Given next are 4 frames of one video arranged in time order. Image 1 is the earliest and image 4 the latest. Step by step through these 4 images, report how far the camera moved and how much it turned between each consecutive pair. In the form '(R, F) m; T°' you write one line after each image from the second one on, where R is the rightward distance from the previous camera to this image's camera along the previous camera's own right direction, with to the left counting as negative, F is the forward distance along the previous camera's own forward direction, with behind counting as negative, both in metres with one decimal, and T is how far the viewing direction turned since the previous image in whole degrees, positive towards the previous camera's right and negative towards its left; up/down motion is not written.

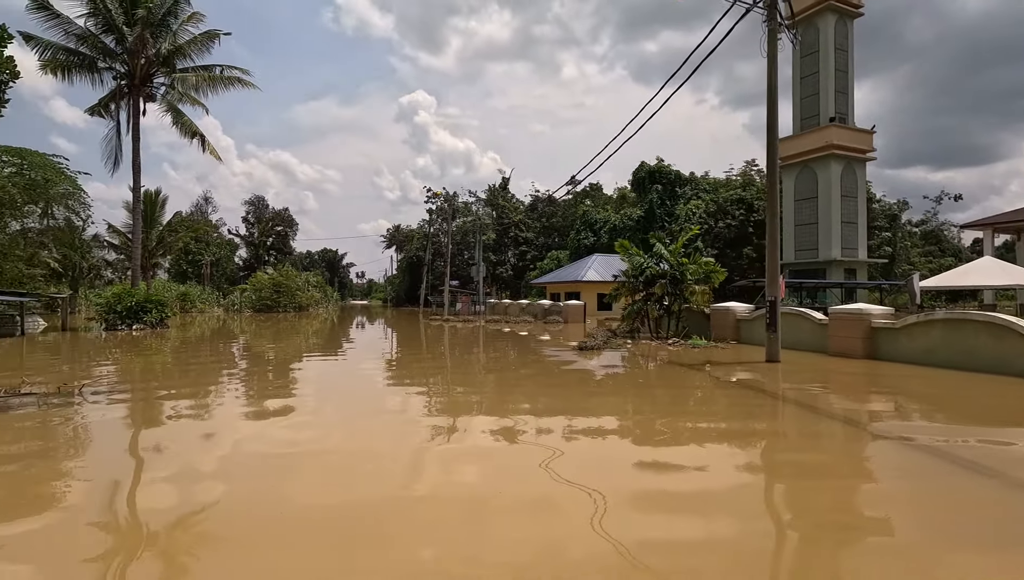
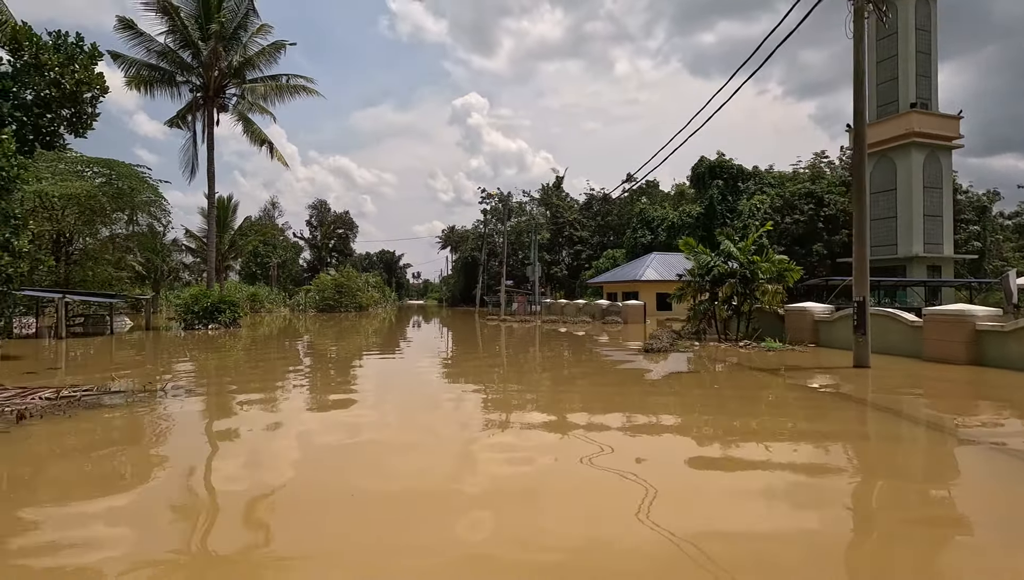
(-0.2, +0.3) m; -6°
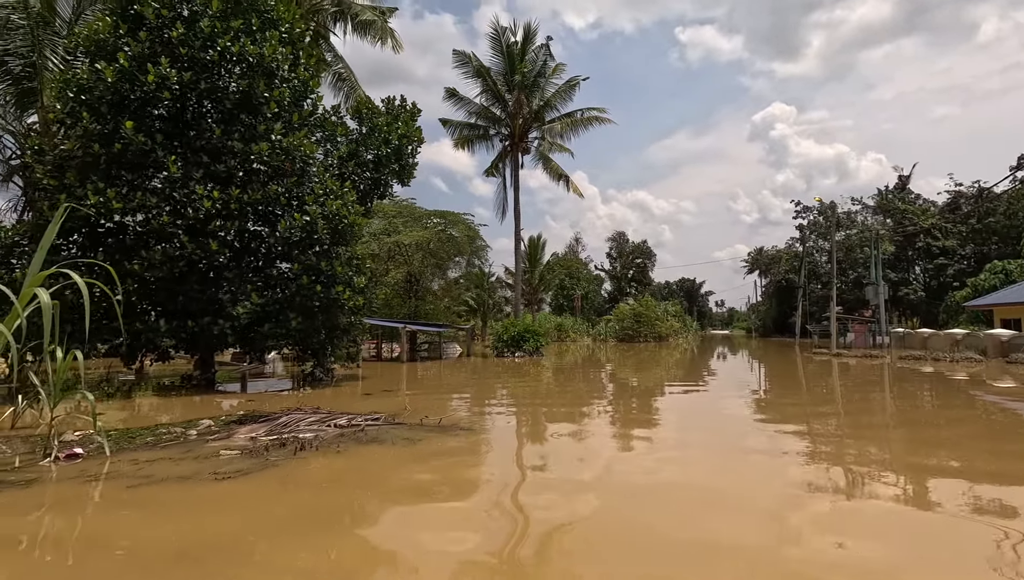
(-0.4, +2.0) m; -31°
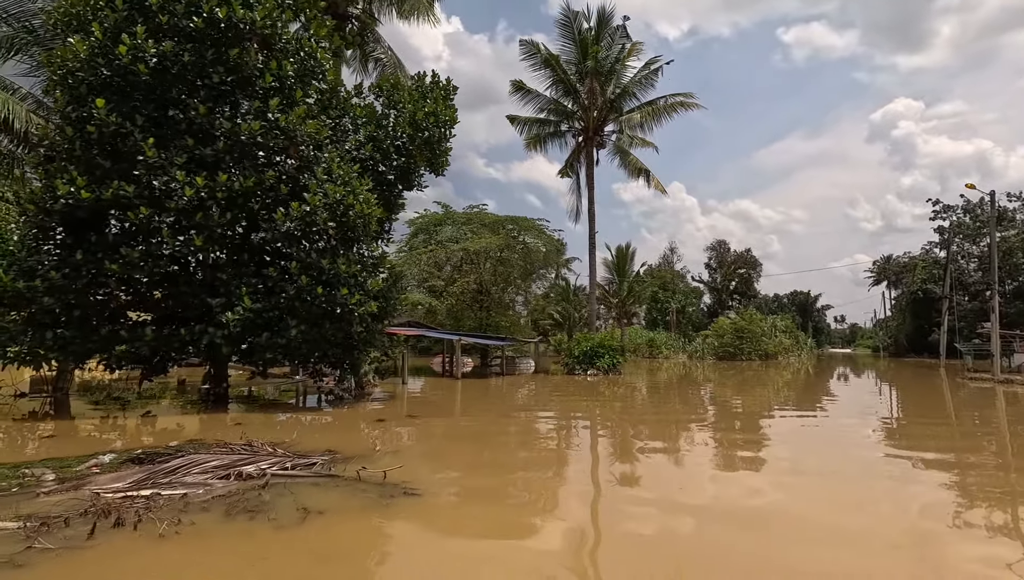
(+1.0, +2.6) m; -10°
